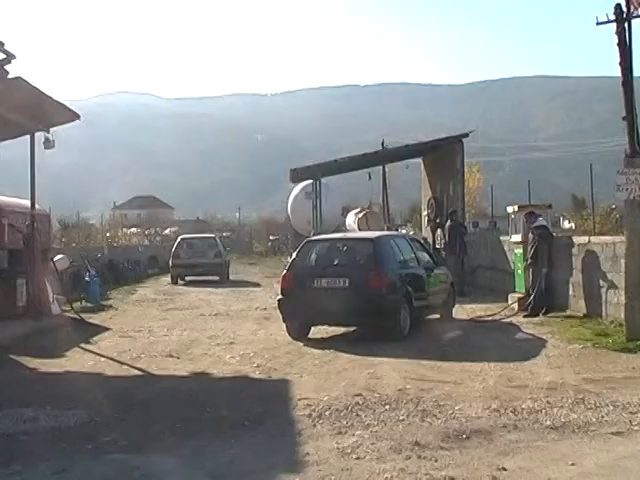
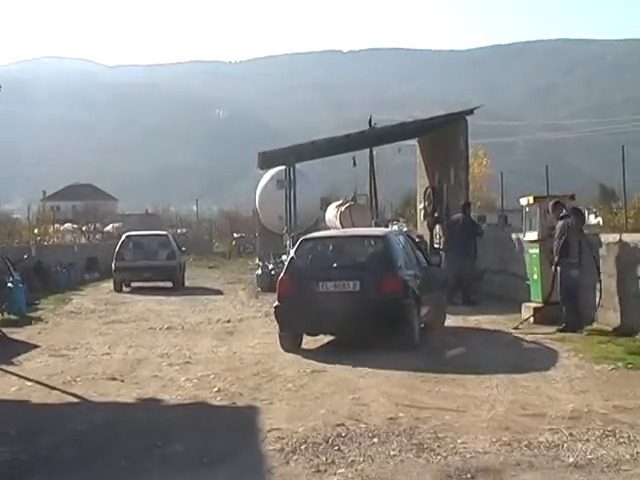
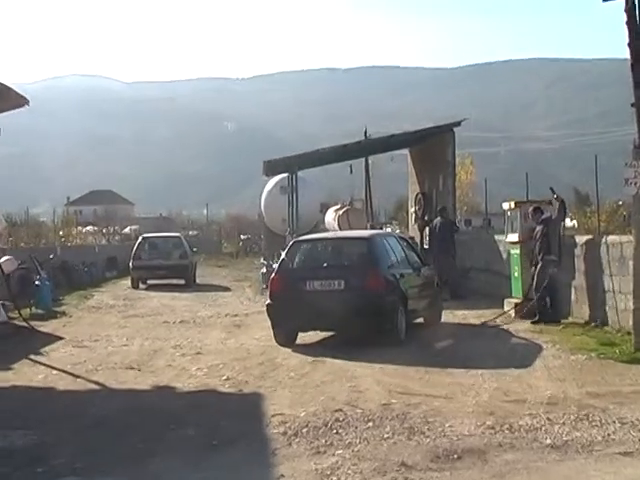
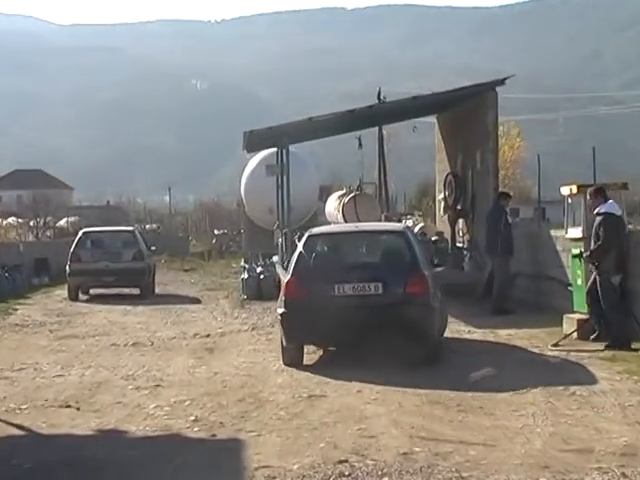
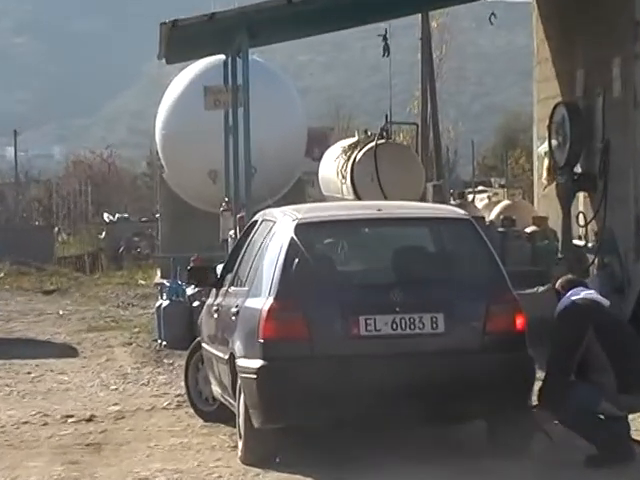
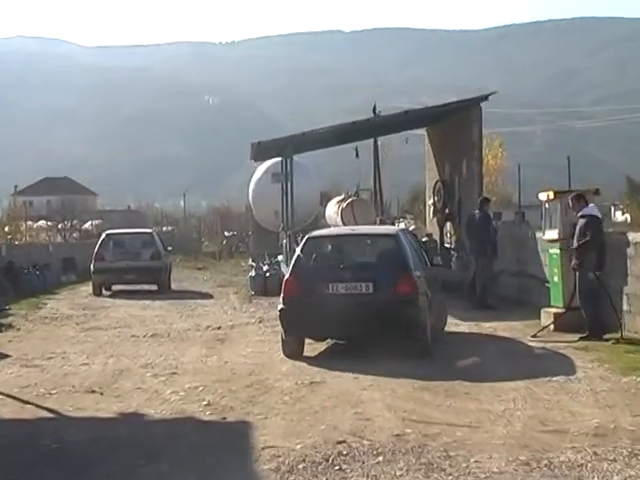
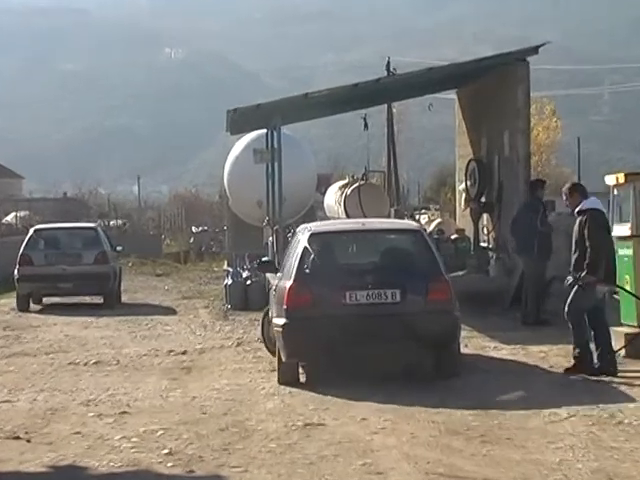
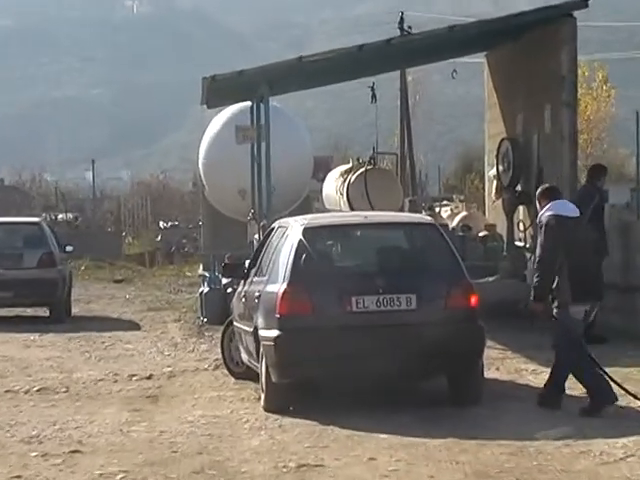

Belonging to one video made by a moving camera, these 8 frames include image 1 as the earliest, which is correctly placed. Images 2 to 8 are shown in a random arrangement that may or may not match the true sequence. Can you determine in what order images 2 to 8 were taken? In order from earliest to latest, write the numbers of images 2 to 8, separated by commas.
3, 2, 6, 4, 7, 8, 5
